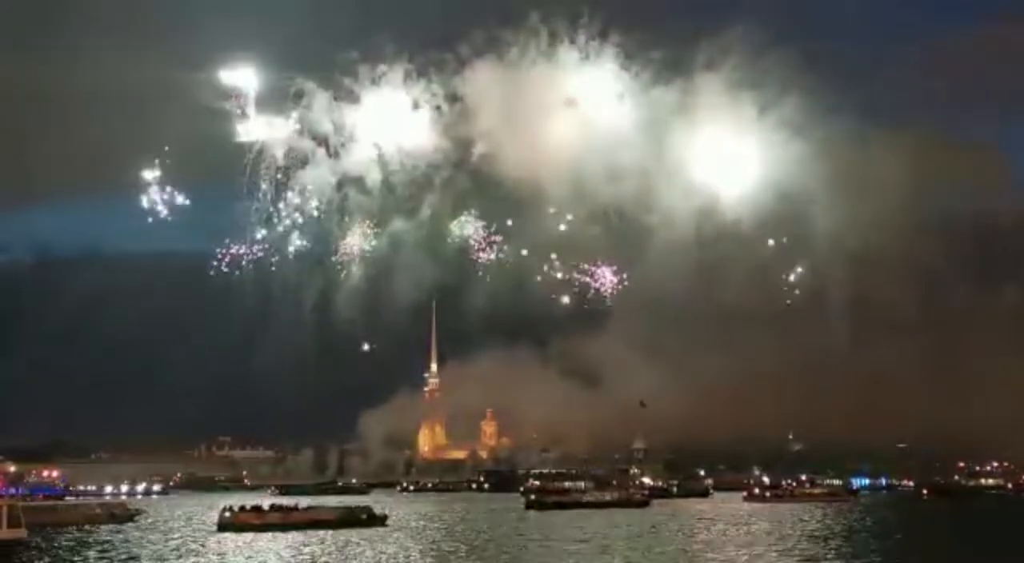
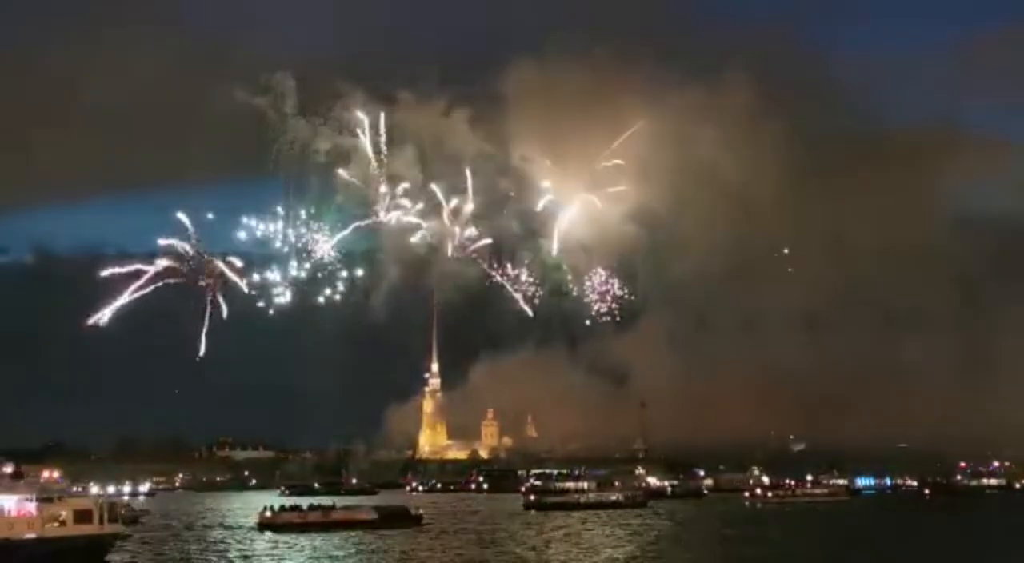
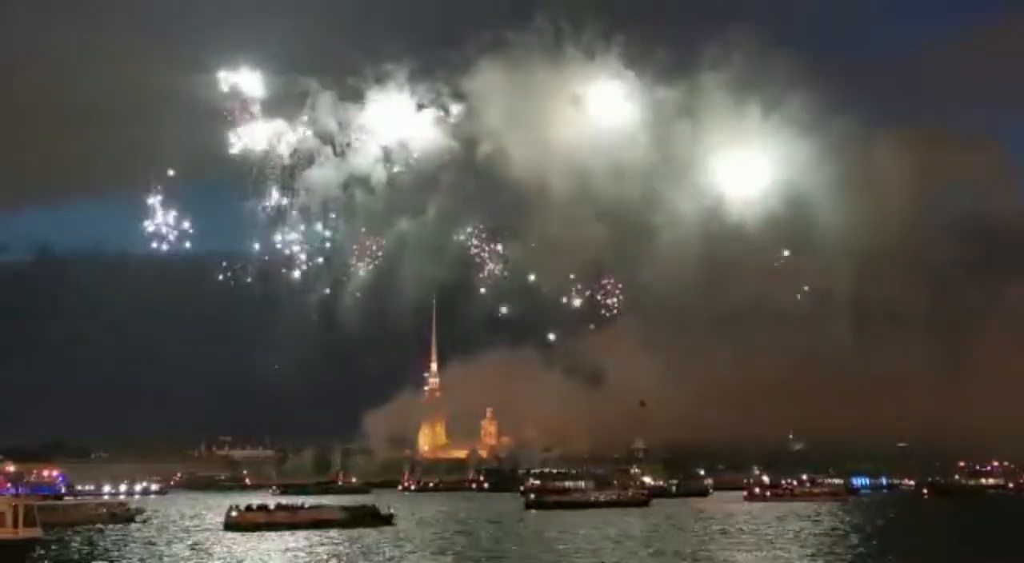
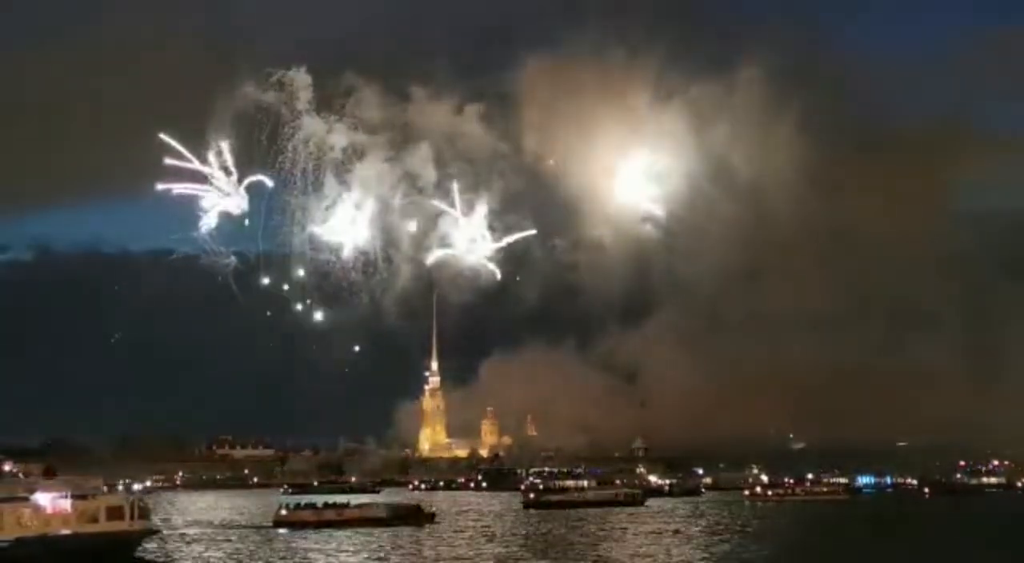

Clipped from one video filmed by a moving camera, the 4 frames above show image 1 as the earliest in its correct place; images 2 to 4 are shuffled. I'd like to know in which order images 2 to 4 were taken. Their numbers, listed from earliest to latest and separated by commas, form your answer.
3, 2, 4
